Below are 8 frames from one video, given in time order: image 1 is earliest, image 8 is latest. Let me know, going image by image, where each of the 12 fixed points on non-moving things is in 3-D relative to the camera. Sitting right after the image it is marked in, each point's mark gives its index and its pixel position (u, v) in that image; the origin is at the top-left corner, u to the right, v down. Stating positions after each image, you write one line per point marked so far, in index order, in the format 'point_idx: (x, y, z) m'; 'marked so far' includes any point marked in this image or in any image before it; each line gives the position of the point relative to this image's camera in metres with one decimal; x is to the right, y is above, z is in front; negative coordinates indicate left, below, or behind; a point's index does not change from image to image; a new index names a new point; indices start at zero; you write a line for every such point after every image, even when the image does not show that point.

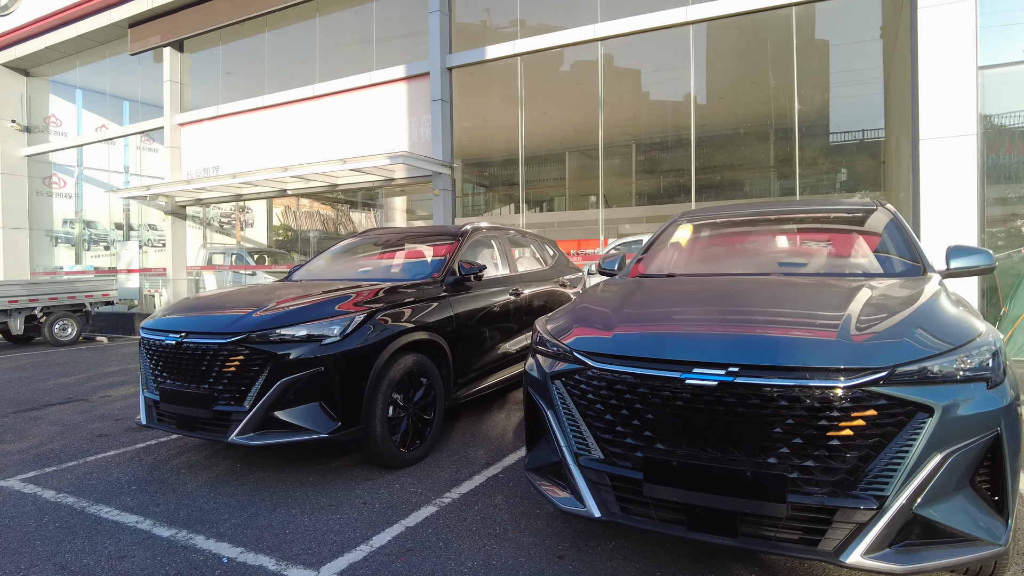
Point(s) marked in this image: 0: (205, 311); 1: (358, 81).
0: (-1.8, -0.2, +3.8) m
1: (-2.5, +3.3, +10.2) m
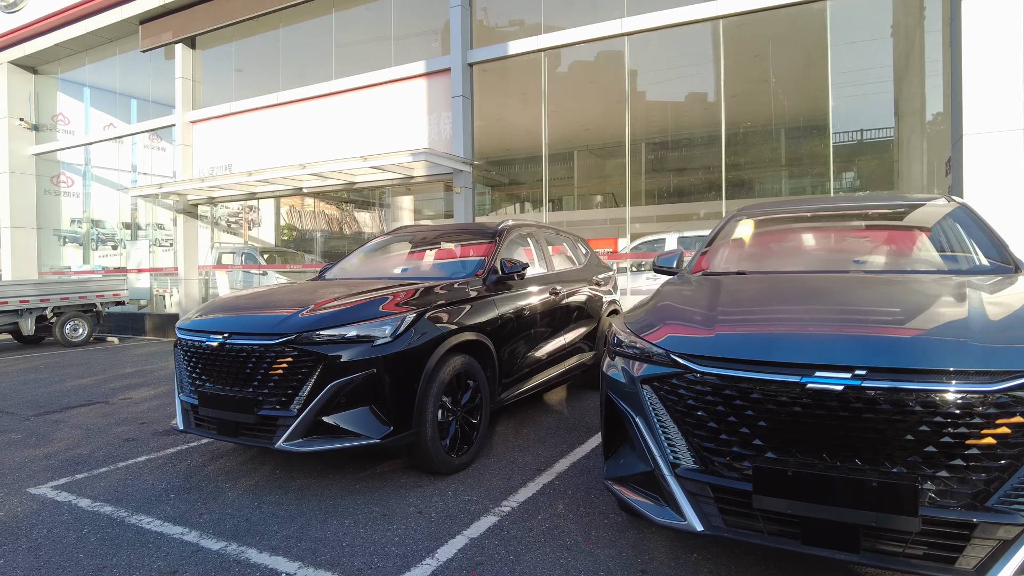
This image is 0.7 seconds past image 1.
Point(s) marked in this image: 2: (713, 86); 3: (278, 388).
0: (-1.5, -0.1, +3.7) m
1: (-2.2, +3.3, +10.1) m
2: (+2.9, +2.6, +8.3) m
3: (-1.2, -0.5, +3.4) m
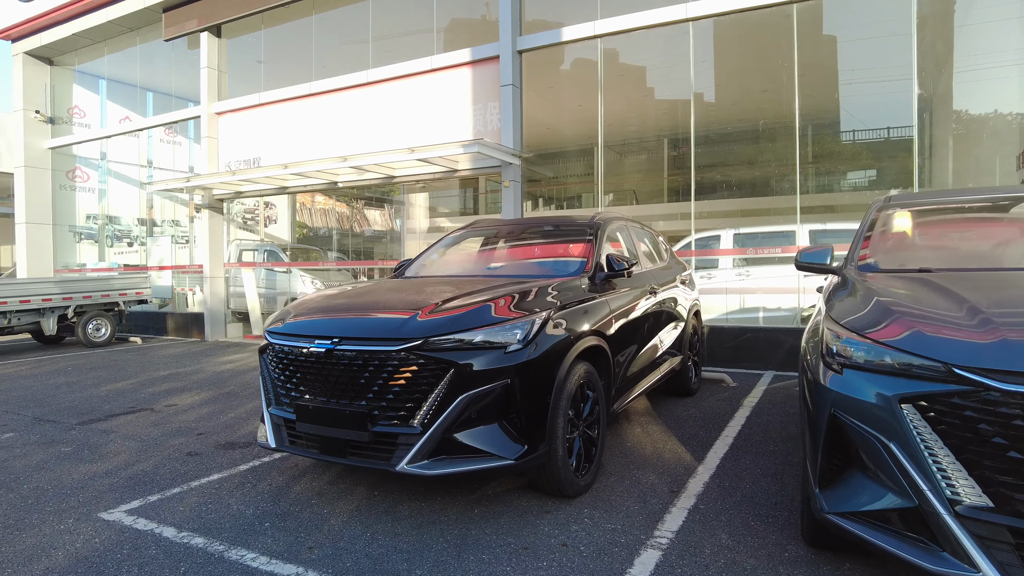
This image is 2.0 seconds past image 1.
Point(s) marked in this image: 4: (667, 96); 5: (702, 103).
0: (-0.8, -0.1, +3.2) m
1: (-1.5, +3.4, +9.6) m
2: (+3.6, +2.6, +7.9) m
3: (-0.5, -0.5, +3.0) m
4: (+2.2, +2.6, +8.5) m
5: (+2.7, +2.4, +8.3) m
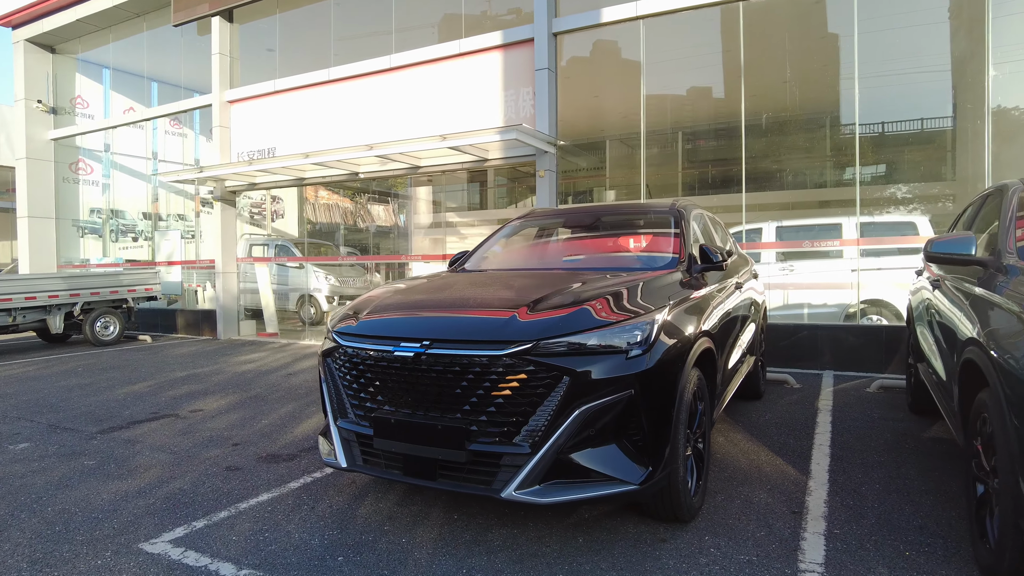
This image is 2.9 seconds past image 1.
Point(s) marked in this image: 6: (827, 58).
0: (-0.3, -0.1, +2.7) m
1: (-1.0, +3.4, +9.1) m
2: (+4.1, +2.7, +7.4) m
3: (0.0, -0.5, +2.5) m
4: (+2.7, +2.6, +8.1) m
5: (+3.1, +2.5, +7.8) m
6: (+3.9, +2.7, +7.5) m
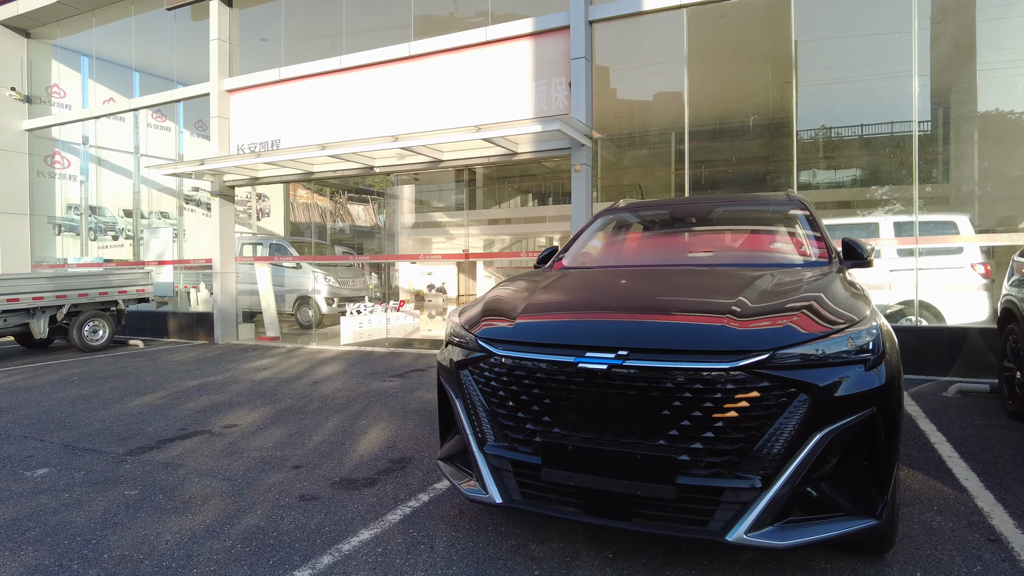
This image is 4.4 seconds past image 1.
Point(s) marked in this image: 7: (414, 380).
0: (+0.3, -0.1, +2.3) m
1: (-0.7, +3.4, +8.6) m
2: (+4.5, +2.7, +7.2) m
3: (+0.7, -0.5, +2.0) m
4: (+3.1, +2.6, +7.7) m
5: (+3.6, +2.5, +7.5) m
6: (+4.3, +2.7, +7.3) m
7: (-1.0, -1.0, +6.8) m
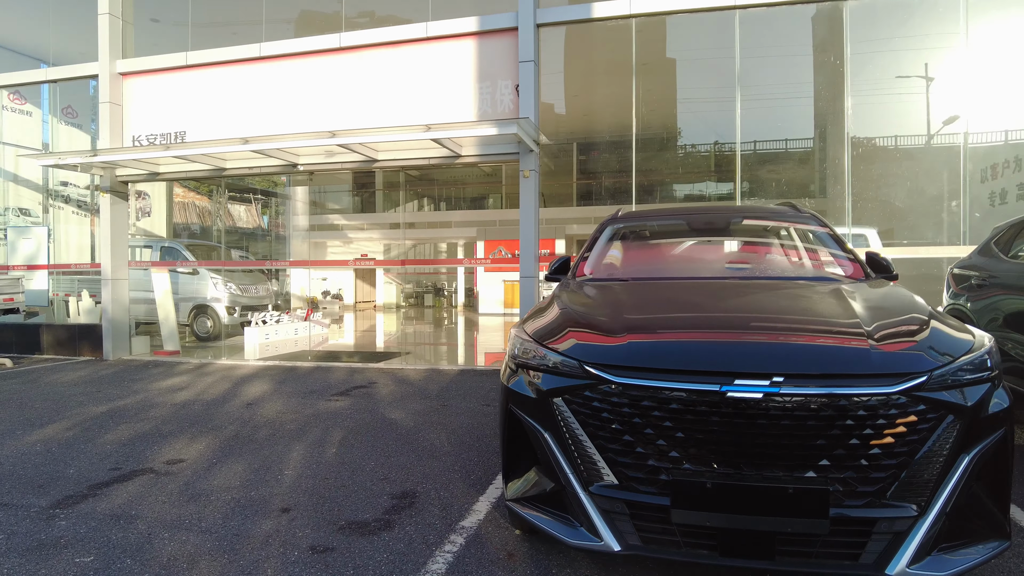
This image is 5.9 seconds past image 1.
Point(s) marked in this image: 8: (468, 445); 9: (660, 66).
0: (+0.7, -0.2, +2.1) m
1: (-1.4, +3.3, +8.2) m
2: (+3.9, +2.6, +7.7) m
3: (+1.1, -0.5, +1.9) m
4: (+2.4, +2.5, +8.0) m
5: (+2.9, +2.4, +7.8) m
6: (+3.7, +2.6, +7.7) m
7: (-1.5, -1.1, +6.3) m
8: (-0.3, -1.1, +4.5) m
9: (+1.8, +2.9, +8.1) m
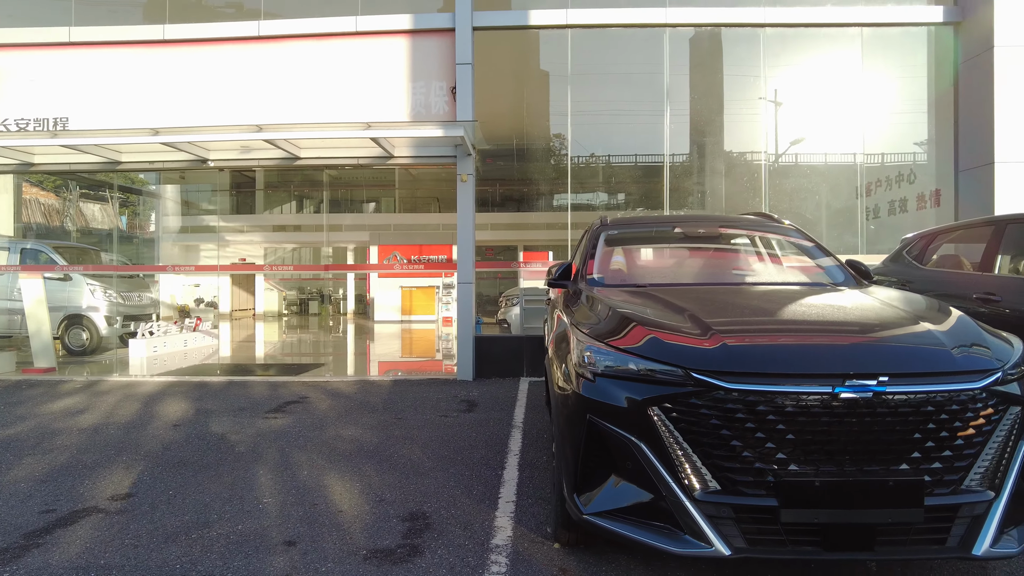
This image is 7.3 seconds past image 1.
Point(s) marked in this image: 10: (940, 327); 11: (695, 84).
0: (+1.0, -0.2, +2.1) m
1: (-2.3, +3.2, +7.7) m
2: (+3.1, +2.6, +8.3) m
3: (+1.4, -0.6, +2.0) m
4: (+1.5, +2.5, +8.3) m
5: (+2.0, +2.3, +8.3) m
6: (+2.9, +2.6, +8.3) m
7: (-1.9, -1.2, +5.8) m
8: (-0.4, -1.2, +4.3) m
9: (+0.9, +2.8, +8.3) m
10: (+1.6, -0.1, +2.4) m
11: (+2.3, +2.7, +8.2) m
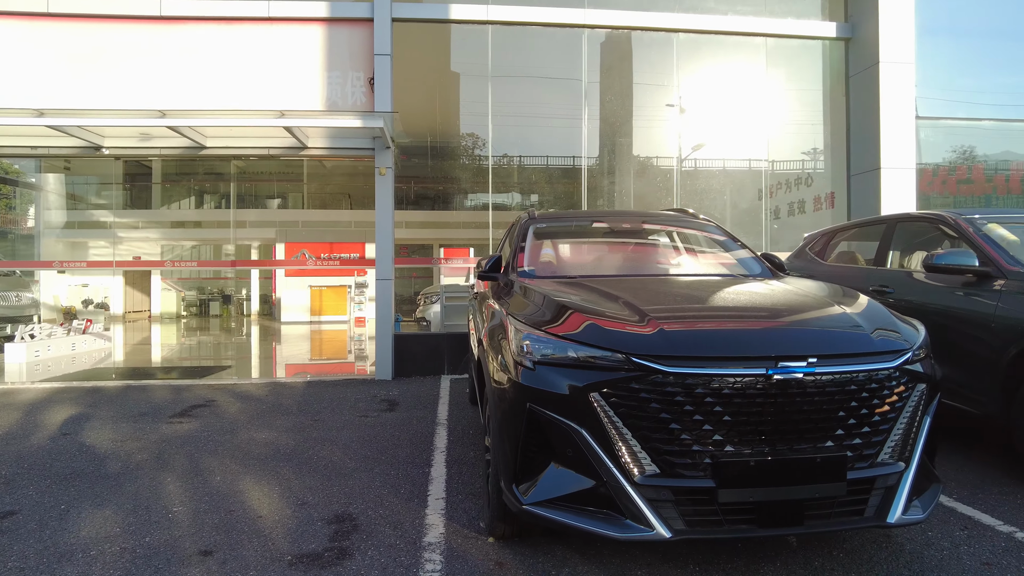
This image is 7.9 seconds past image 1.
0: (+0.8, -0.1, +2.2) m
1: (-3.2, +3.2, +7.3) m
2: (+2.0, +2.6, +8.6) m
3: (+1.2, -0.5, +2.2) m
4: (+0.5, +2.5, +8.4) m
5: (+1.0, +2.4, +8.4) m
6: (+1.8, +2.6, +8.6) m
7: (-2.6, -1.1, +5.5) m
8: (-0.9, -1.1, +4.1) m
9: (-0.2, +2.8, +8.3) m
10: (+1.3, -0.1, +2.5) m
11: (+1.2, +2.7, +8.4) m
